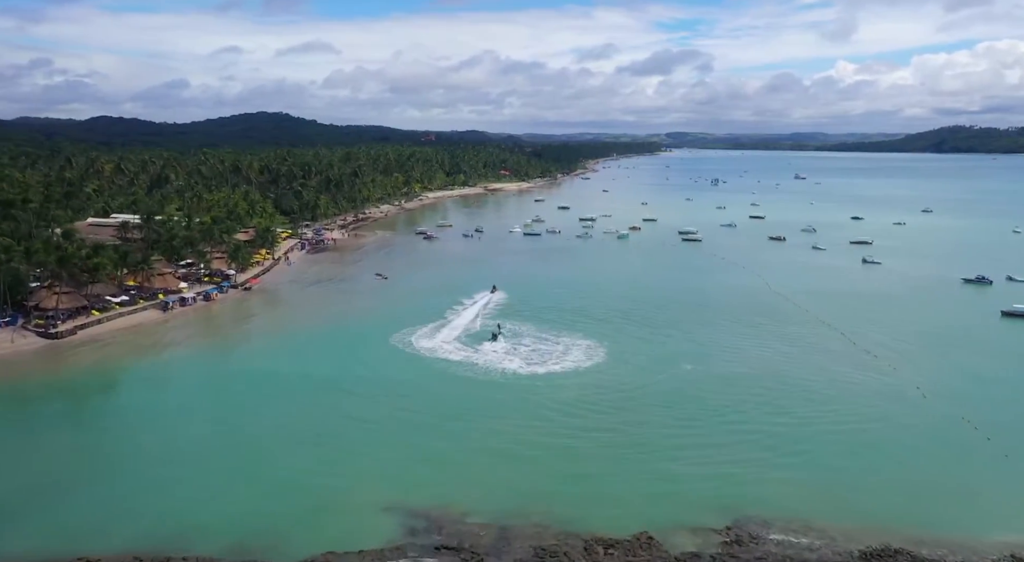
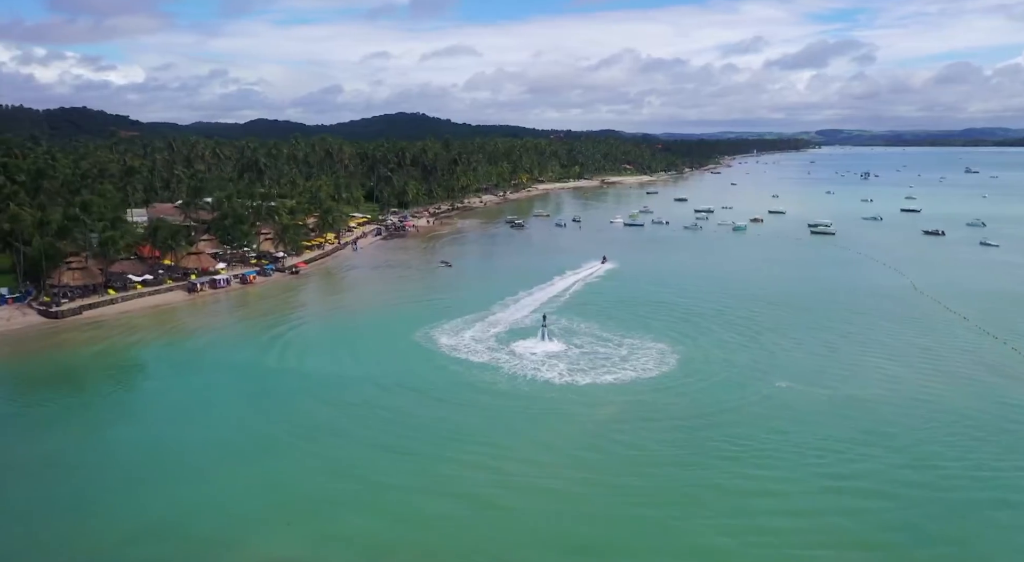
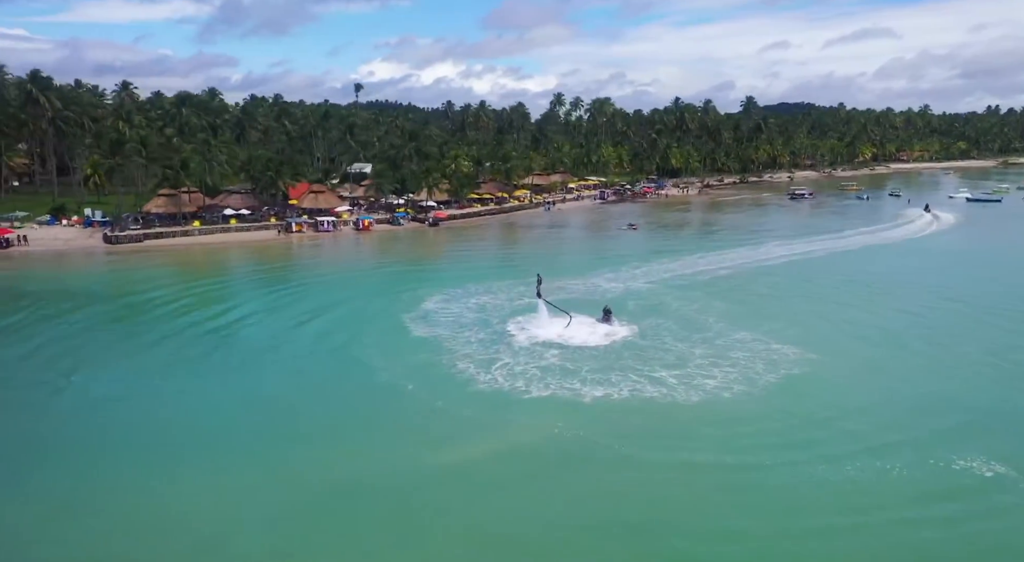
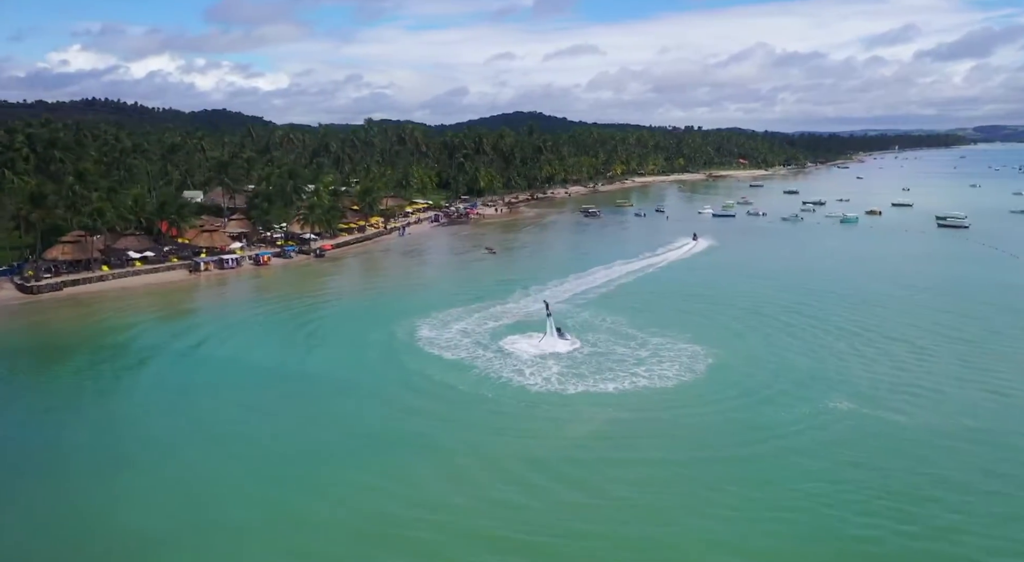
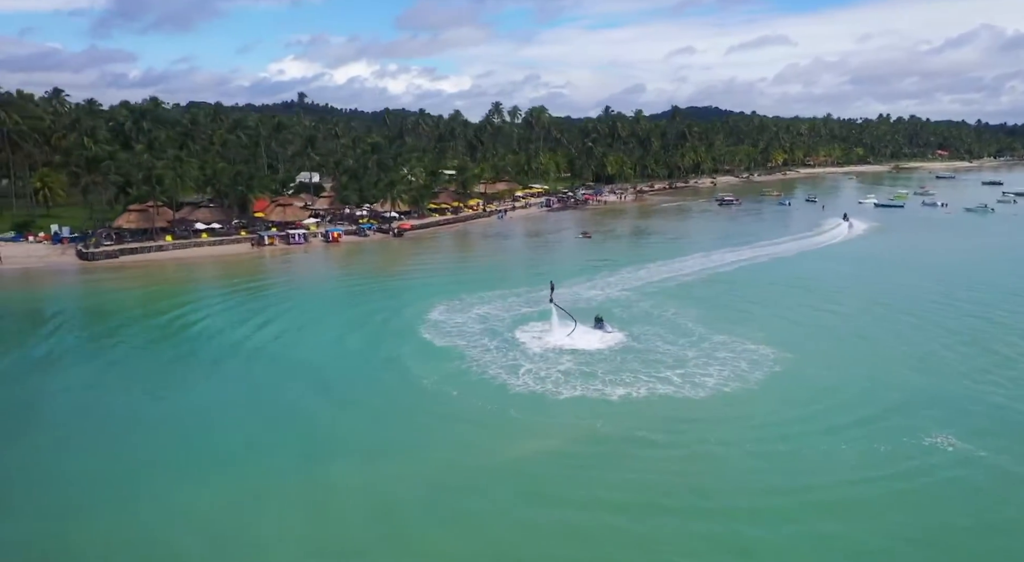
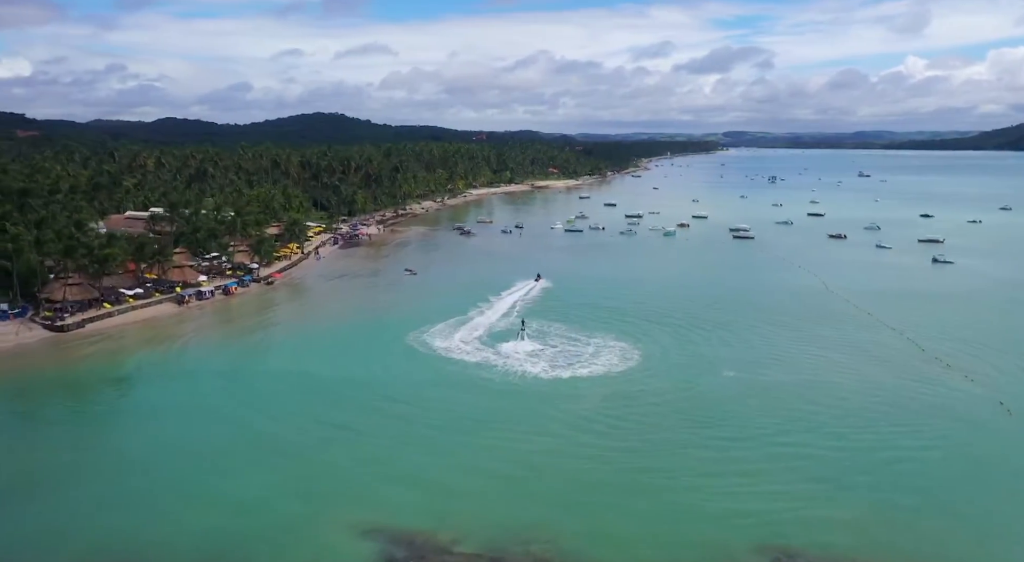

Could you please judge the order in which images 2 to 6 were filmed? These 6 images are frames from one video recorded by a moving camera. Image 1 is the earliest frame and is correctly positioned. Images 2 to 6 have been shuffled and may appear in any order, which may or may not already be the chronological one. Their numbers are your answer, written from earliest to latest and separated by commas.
6, 2, 4, 5, 3
